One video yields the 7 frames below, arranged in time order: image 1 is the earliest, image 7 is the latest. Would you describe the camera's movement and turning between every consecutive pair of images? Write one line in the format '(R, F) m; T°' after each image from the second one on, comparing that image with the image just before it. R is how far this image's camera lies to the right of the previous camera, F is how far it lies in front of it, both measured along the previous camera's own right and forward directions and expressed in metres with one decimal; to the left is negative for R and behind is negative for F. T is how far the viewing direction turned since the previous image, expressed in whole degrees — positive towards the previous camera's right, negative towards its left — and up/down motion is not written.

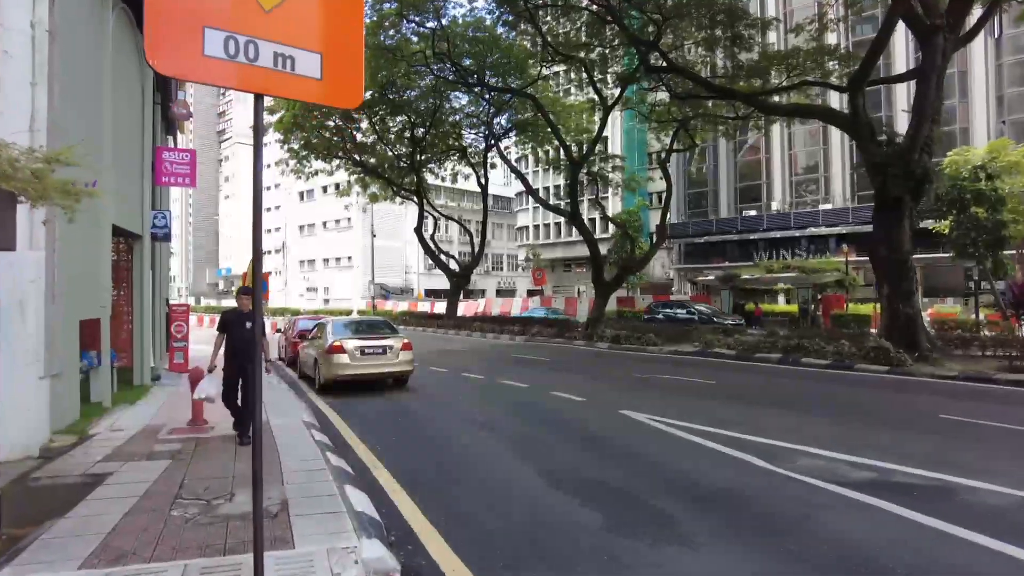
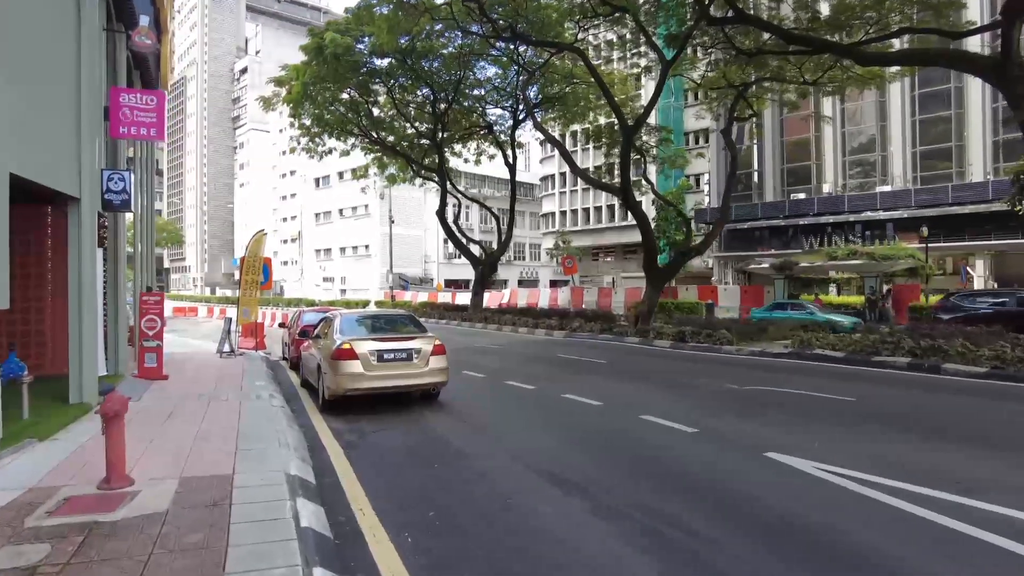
(-0.7, +3.3) m; -1°
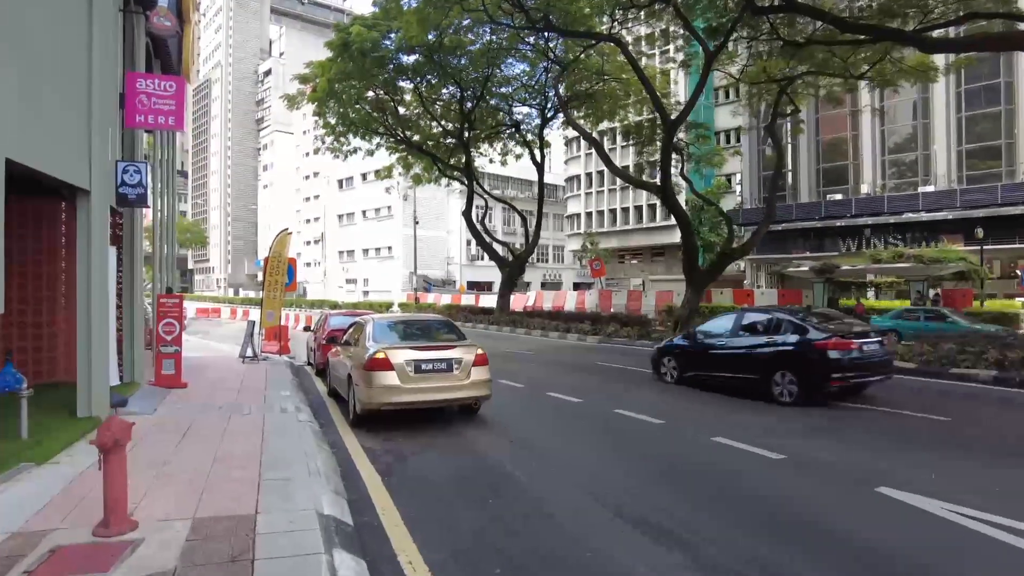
(-0.4, +1.0) m; -2°
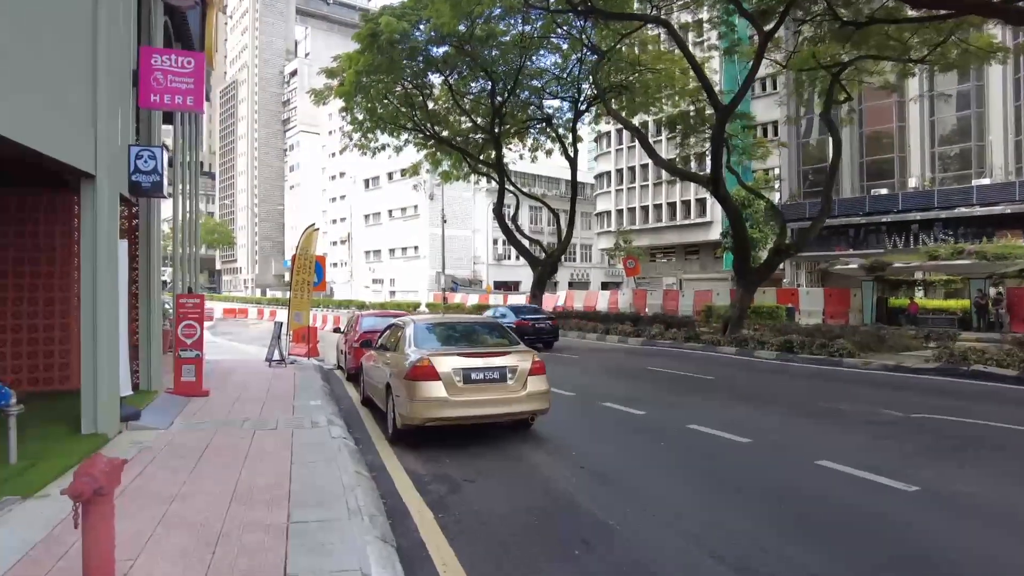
(-0.4, +1.1) m; -2°
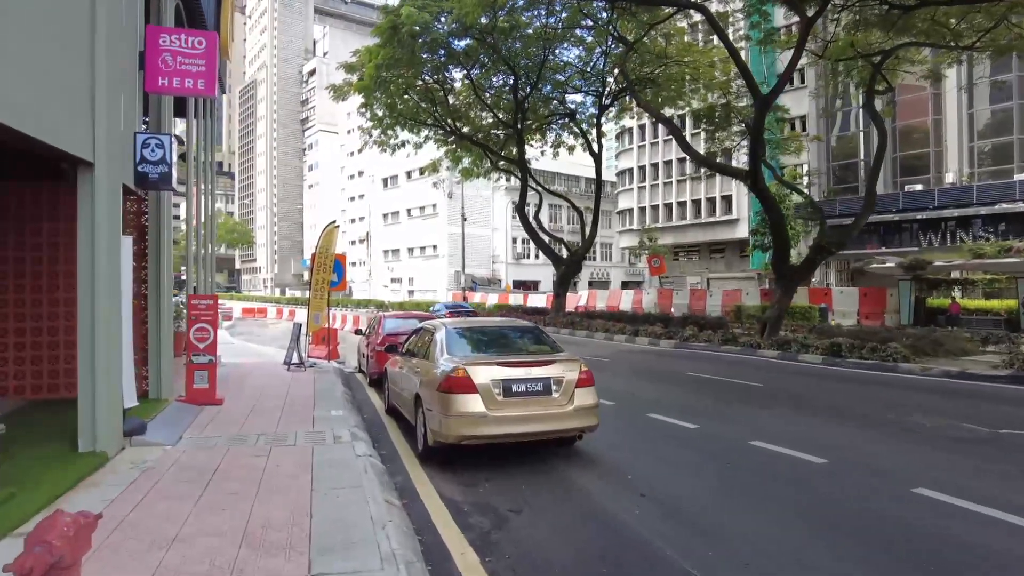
(-0.3, +0.8) m; -1°
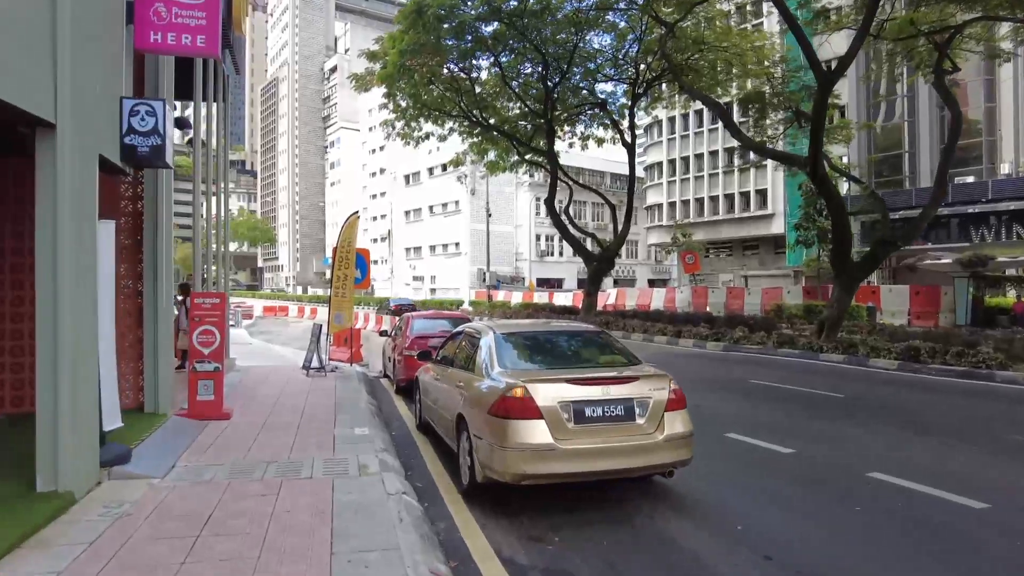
(-0.4, +1.4) m; -2°
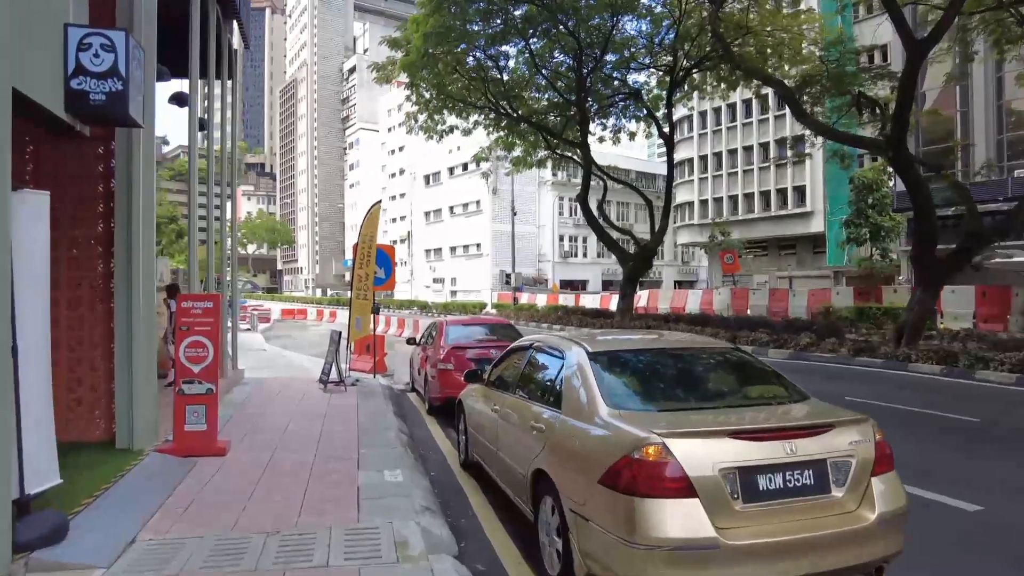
(-0.5, +1.8) m; -2°
